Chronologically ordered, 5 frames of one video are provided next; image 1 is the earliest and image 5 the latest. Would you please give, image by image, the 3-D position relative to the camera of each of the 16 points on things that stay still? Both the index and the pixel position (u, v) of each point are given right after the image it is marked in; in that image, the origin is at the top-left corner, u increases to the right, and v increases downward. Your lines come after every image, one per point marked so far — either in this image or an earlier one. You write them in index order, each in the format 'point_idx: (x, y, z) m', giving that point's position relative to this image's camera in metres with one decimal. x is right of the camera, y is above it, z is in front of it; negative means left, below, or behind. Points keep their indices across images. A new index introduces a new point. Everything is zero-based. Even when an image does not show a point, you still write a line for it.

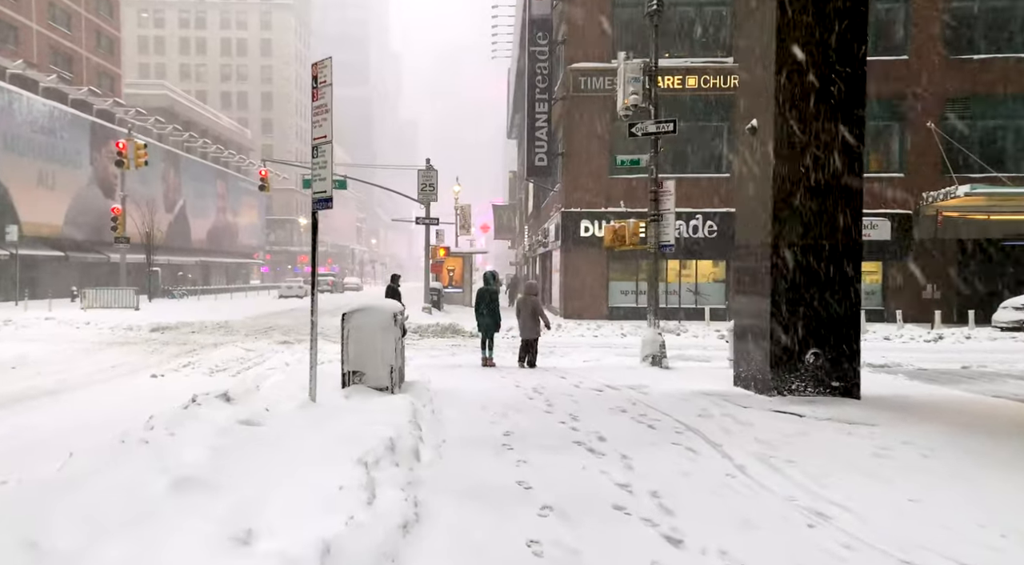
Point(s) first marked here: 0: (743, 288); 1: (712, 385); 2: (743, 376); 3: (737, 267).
0: (+3.0, -0.1, +11.3) m
1: (+2.7, -1.4, +11.8) m
2: (+3.0, -1.2, +11.3) m
3: (+3.0, +0.2, +11.5) m
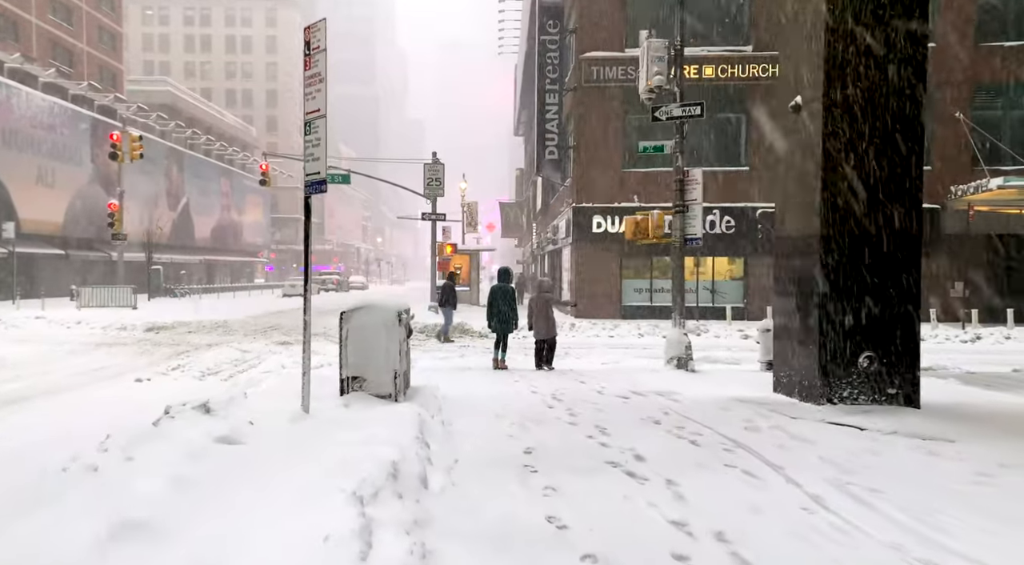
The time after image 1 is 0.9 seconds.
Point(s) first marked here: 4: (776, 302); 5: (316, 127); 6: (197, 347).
0: (+3.2, 0.0, +10.2) m
1: (+3.0, -1.4, +10.8) m
2: (+3.2, -1.2, +10.2) m
3: (+3.2, +0.2, +10.4) m
4: (+3.2, -0.3, +10.3) m
5: (-1.7, +1.4, +7.6) m
6: (-6.4, -1.3, +17.4) m
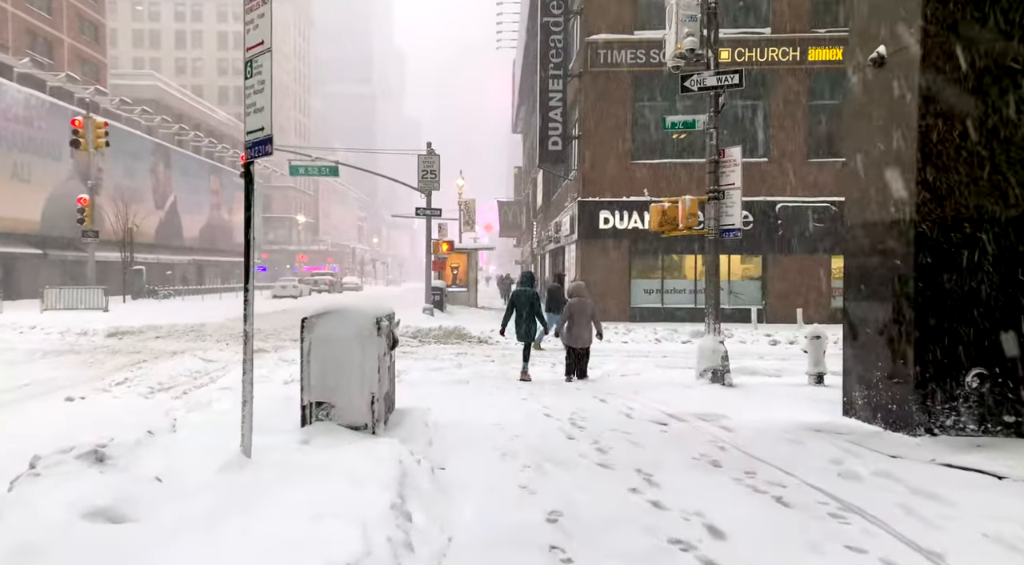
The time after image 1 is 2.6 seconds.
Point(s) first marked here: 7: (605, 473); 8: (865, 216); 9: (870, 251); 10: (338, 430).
0: (+3.3, 0.0, +8.1) m
1: (+3.0, -1.3, +8.7) m
2: (+3.3, -1.2, +8.1) m
3: (+3.3, +0.3, +8.4) m
4: (+3.3, -0.2, +8.3) m
5: (-1.6, +1.4, +5.6) m
6: (-6.3, -1.3, +15.4) m
7: (+0.6, -1.3, +6.1) m
8: (+3.3, +0.6, +8.1) m
9: (+3.3, +0.3, +8.0) m
10: (-1.4, -1.2, +6.9) m
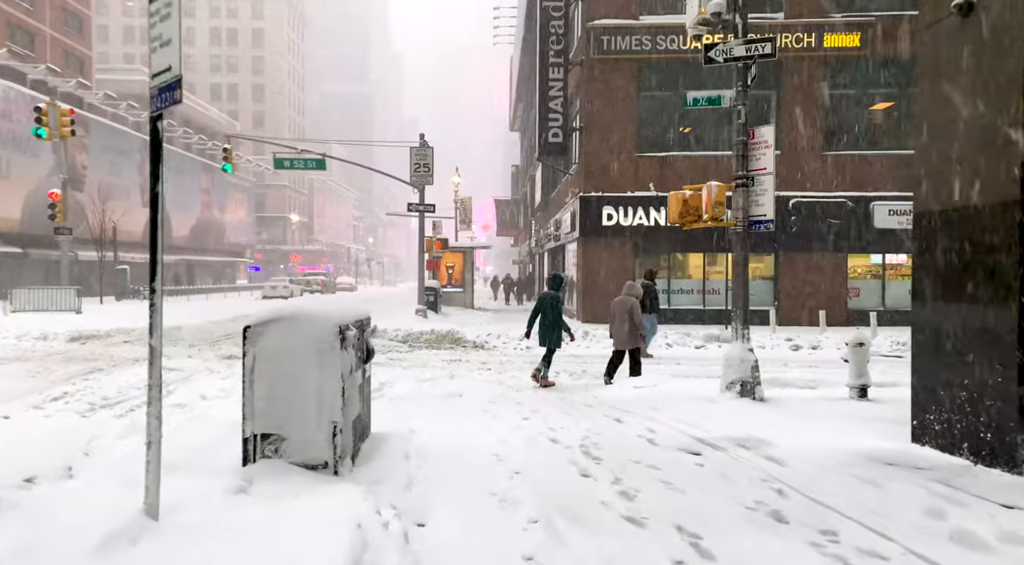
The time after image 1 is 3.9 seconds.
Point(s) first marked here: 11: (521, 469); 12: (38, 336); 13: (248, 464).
0: (+3.3, 0.0, +6.6) m
1: (+3.0, -1.3, +7.2) m
2: (+3.3, -1.2, +6.6) m
3: (+3.3, +0.3, +6.9) m
4: (+3.3, -0.2, +6.8) m
5: (-1.6, +1.4, +4.1) m
6: (-6.3, -1.3, +13.8) m
7: (+0.6, -1.3, +4.6) m
8: (+3.3, +0.6, +6.6) m
9: (+3.3, +0.3, +6.5) m
10: (-1.4, -1.2, +5.4) m
11: (+0.1, -1.3, +6.3) m
12: (-9.7, -1.1, +17.5) m
13: (-1.7, -1.1, +5.5) m
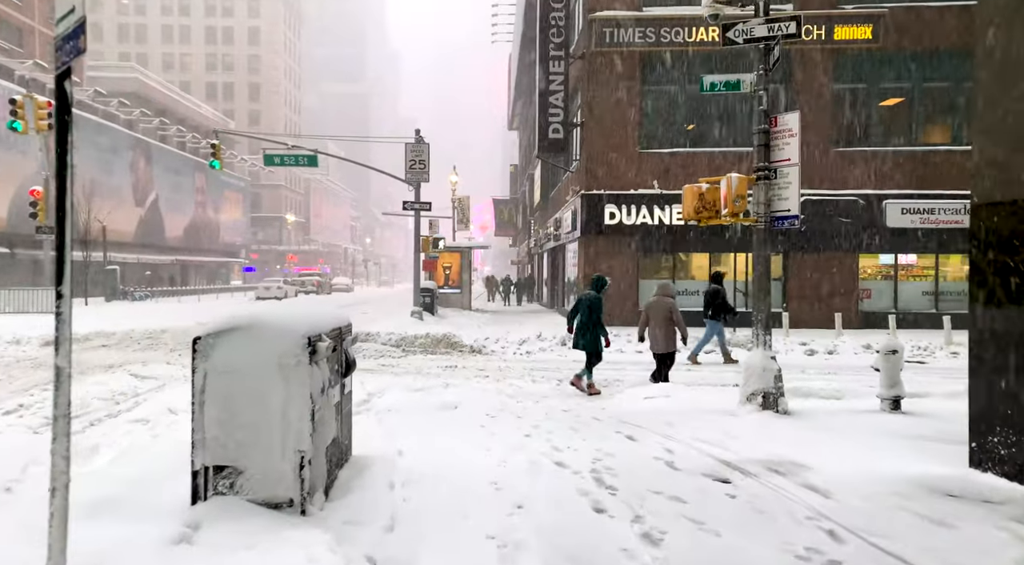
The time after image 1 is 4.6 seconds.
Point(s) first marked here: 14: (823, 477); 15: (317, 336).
0: (+3.3, 0.0, +5.8) m
1: (+3.0, -1.4, +6.3) m
2: (+3.3, -1.2, +5.8) m
3: (+3.3, +0.2, +6.0) m
4: (+3.3, -0.2, +5.9) m
5: (-1.6, +1.4, +3.2) m
6: (-6.3, -1.3, +12.9) m
7: (+0.6, -1.3, +3.7) m
8: (+3.3, +0.6, +5.7) m
9: (+3.3, +0.3, +5.6) m
10: (-1.4, -1.2, +4.5) m
11: (+0.1, -1.4, +5.4) m
12: (-9.7, -1.1, +16.6) m
13: (-1.7, -1.2, +4.6) m
14: (+2.2, -1.4, +6.1) m
15: (-1.0, -0.3, +4.8) m
